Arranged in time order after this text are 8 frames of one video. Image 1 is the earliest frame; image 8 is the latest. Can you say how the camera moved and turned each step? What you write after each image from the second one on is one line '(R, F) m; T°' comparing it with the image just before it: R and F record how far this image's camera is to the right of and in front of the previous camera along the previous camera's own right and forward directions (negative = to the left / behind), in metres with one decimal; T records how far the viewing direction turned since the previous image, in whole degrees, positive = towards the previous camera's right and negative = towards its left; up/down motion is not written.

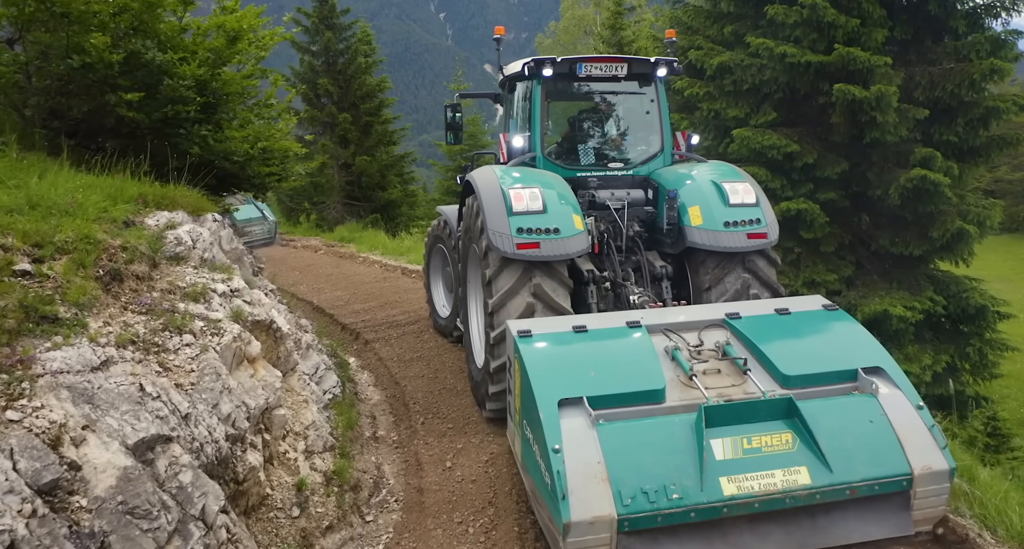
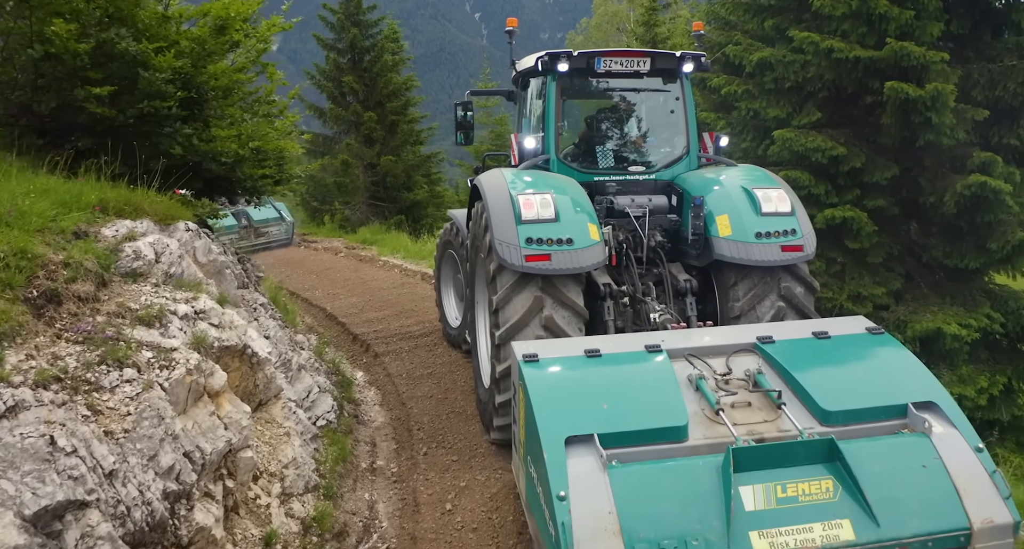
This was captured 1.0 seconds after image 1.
(+0.1, +0.6) m; -2°
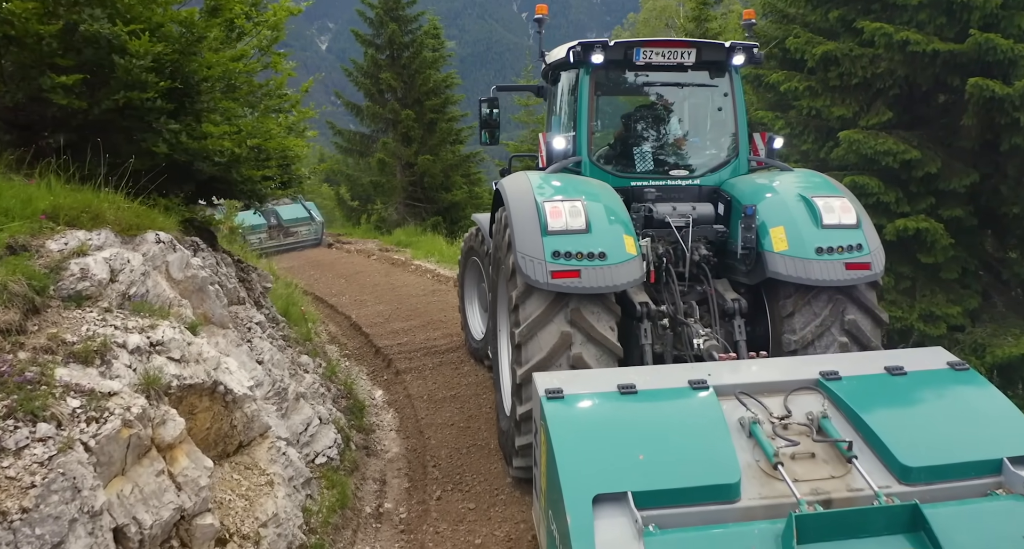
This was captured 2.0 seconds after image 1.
(+0.1, +0.7) m; -3°
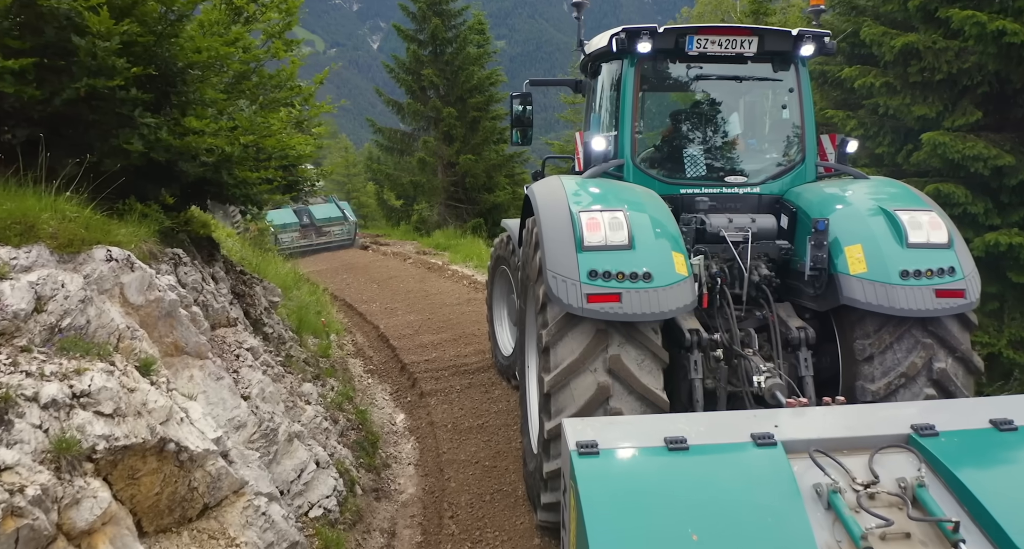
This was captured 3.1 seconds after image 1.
(+0.1, +0.7) m; -3°
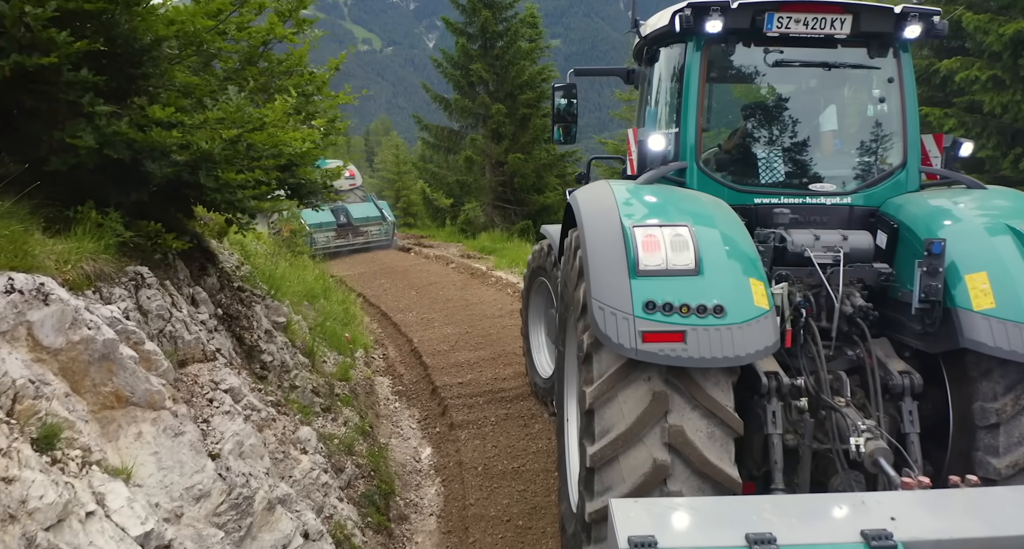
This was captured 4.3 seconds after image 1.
(0.0, +0.8) m; -3°
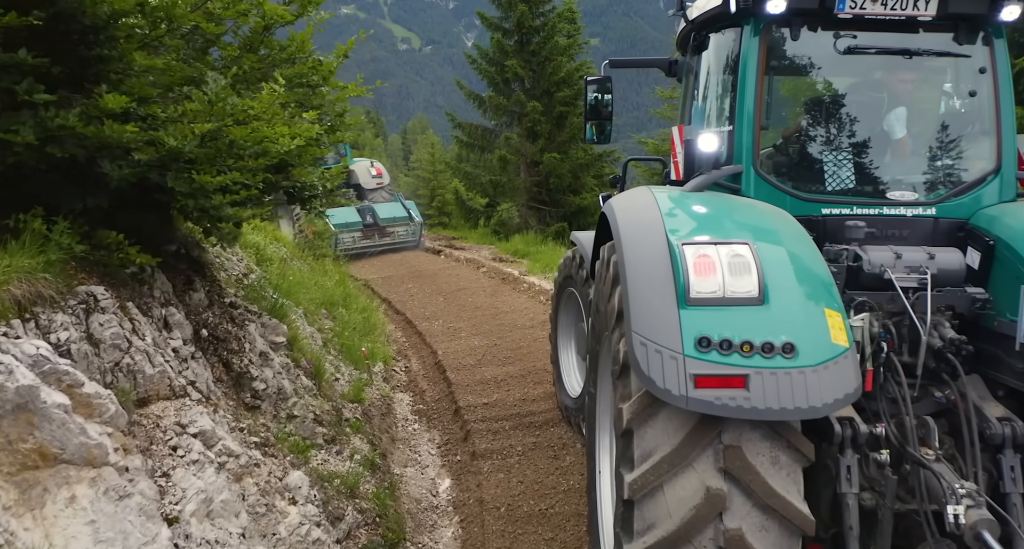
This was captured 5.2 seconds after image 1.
(0.0, +0.6) m; -2°
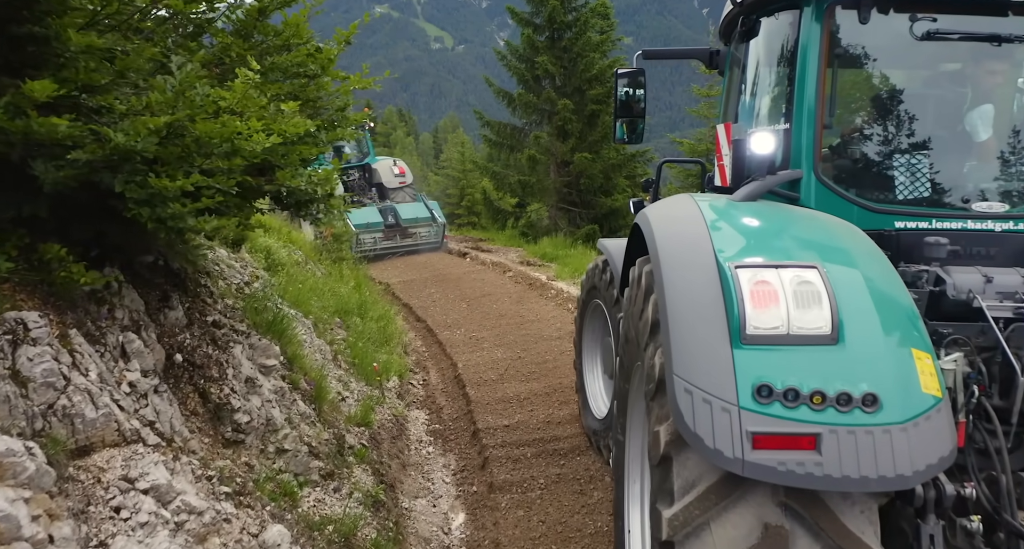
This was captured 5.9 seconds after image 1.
(0.0, +0.5) m; -2°
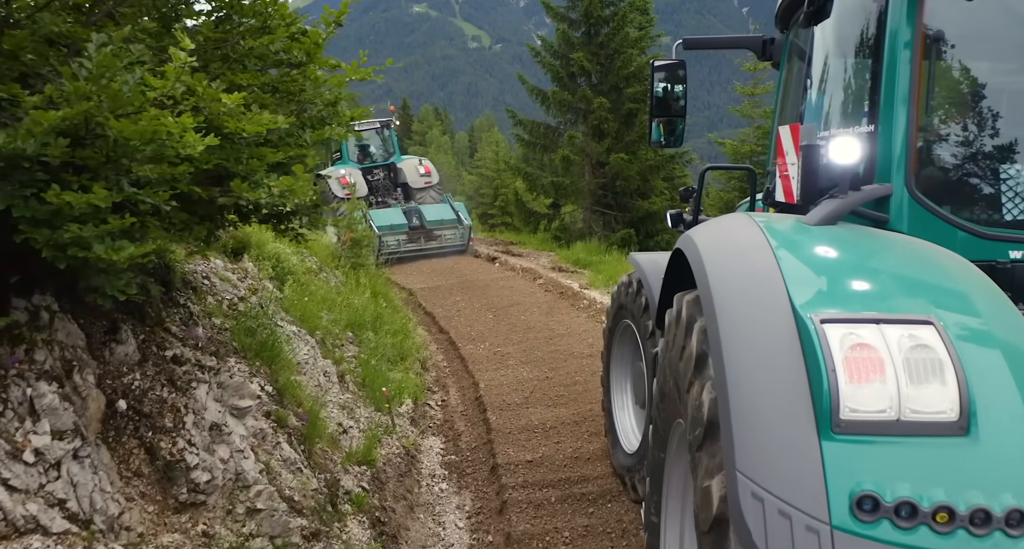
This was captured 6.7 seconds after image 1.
(0.0, +0.6) m; -2°
